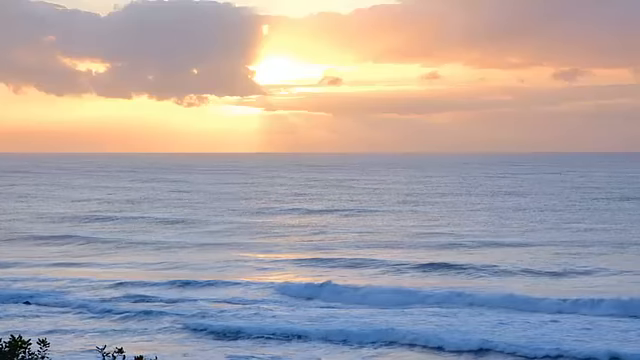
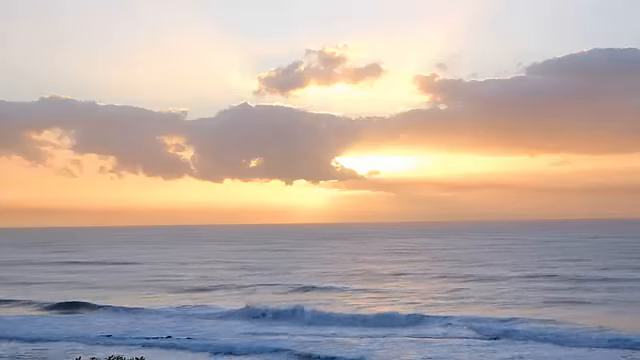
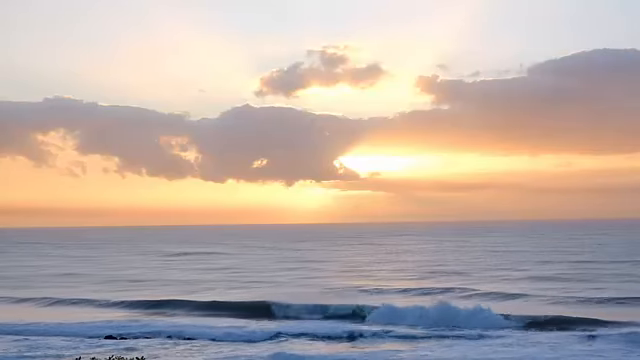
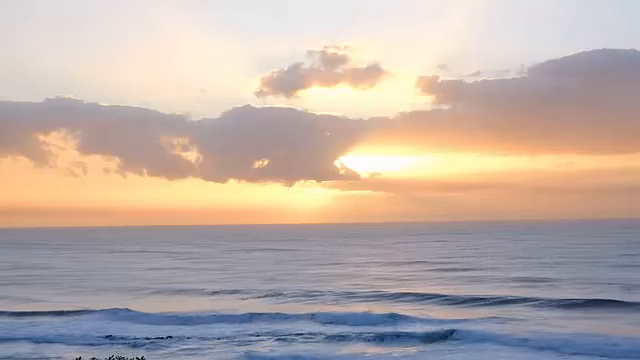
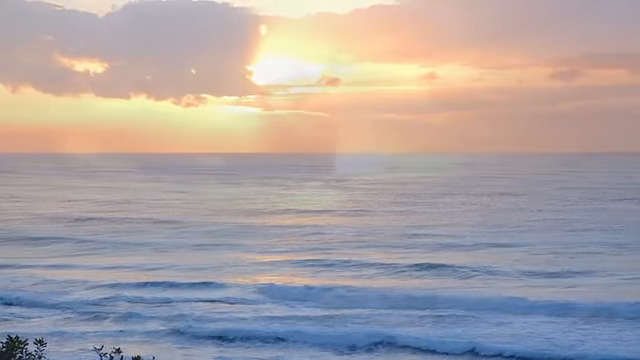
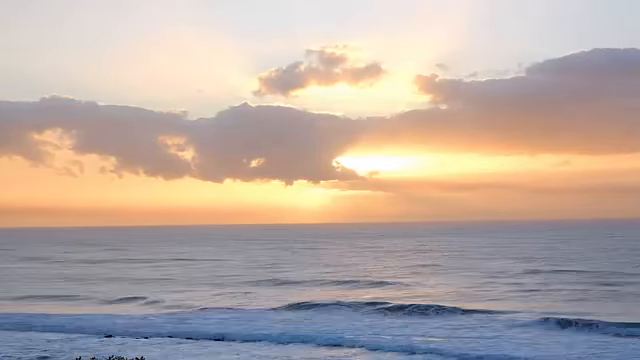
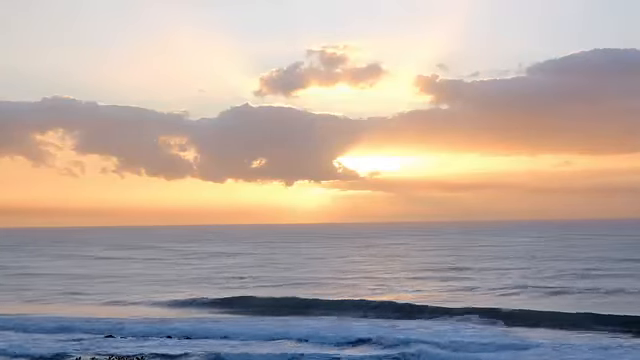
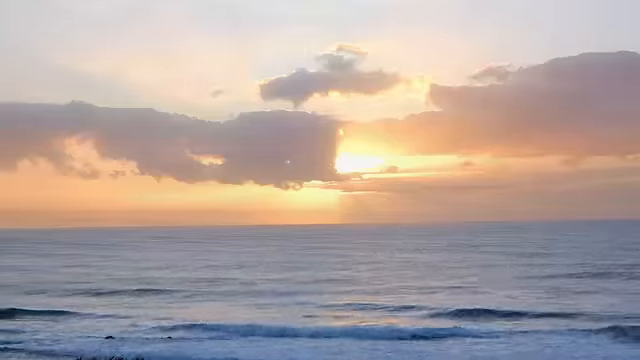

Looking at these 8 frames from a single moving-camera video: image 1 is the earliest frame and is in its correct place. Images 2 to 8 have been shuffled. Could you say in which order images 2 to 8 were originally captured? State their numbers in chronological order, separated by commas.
5, 8, 4, 3, 7, 6, 2
